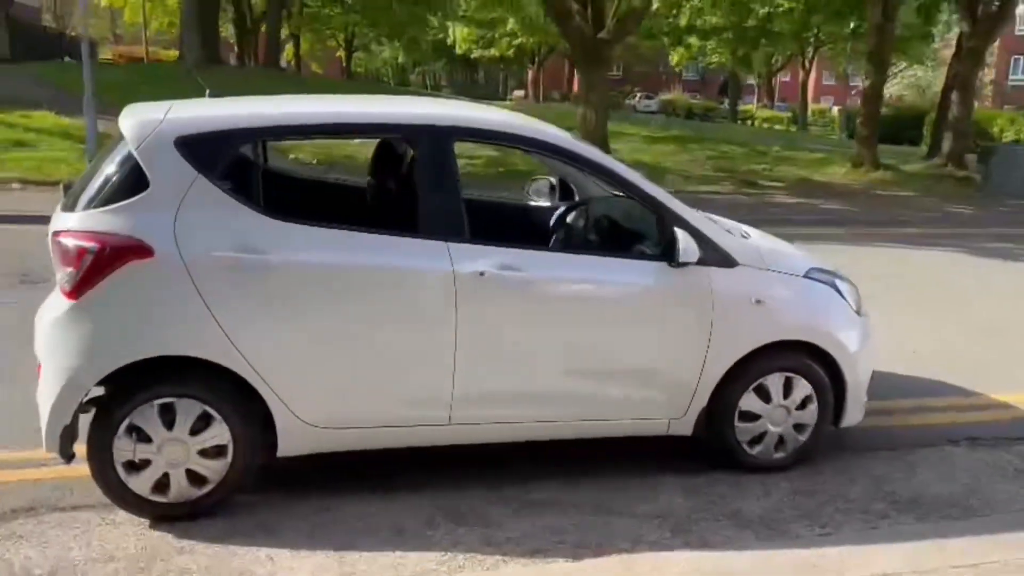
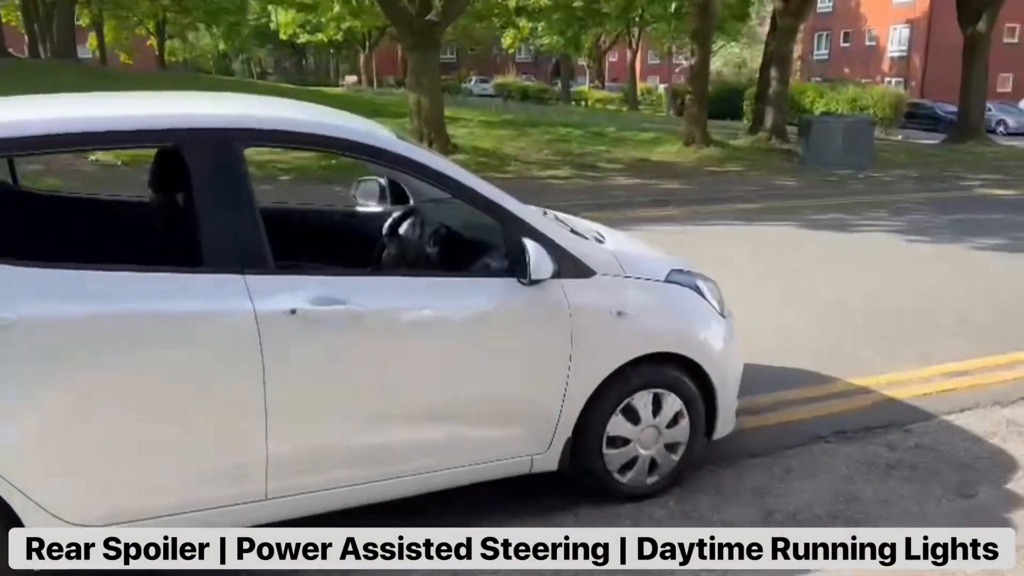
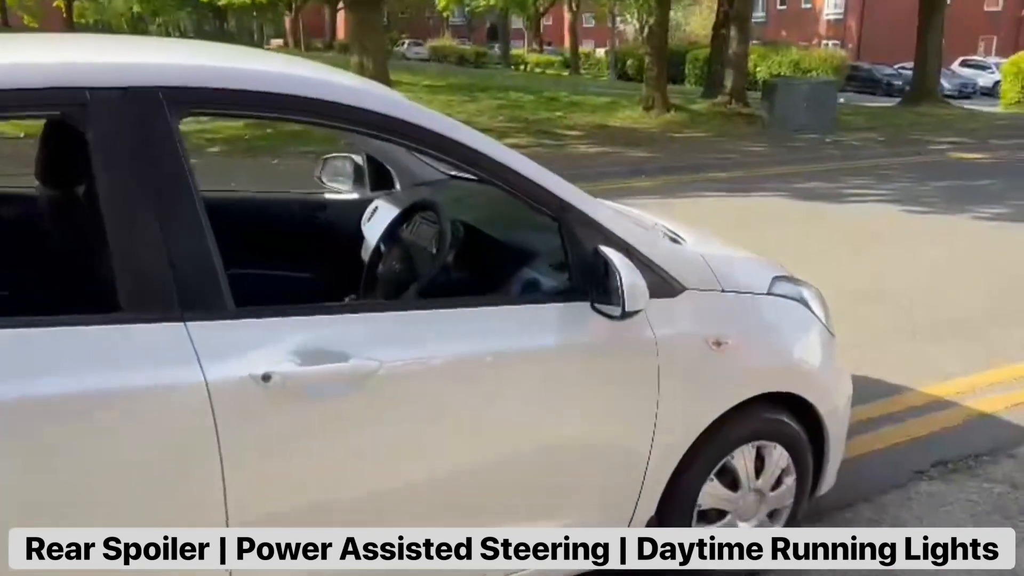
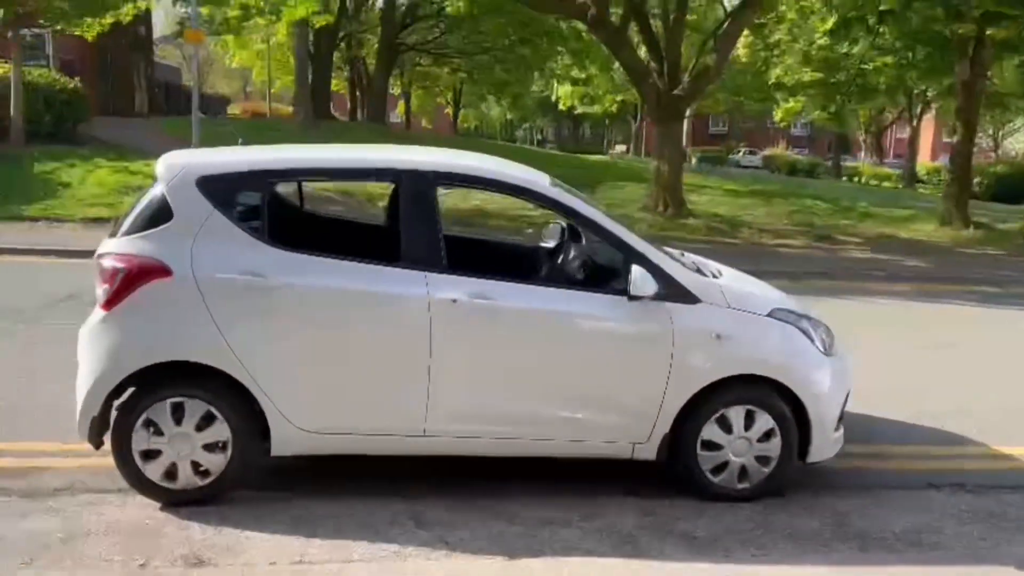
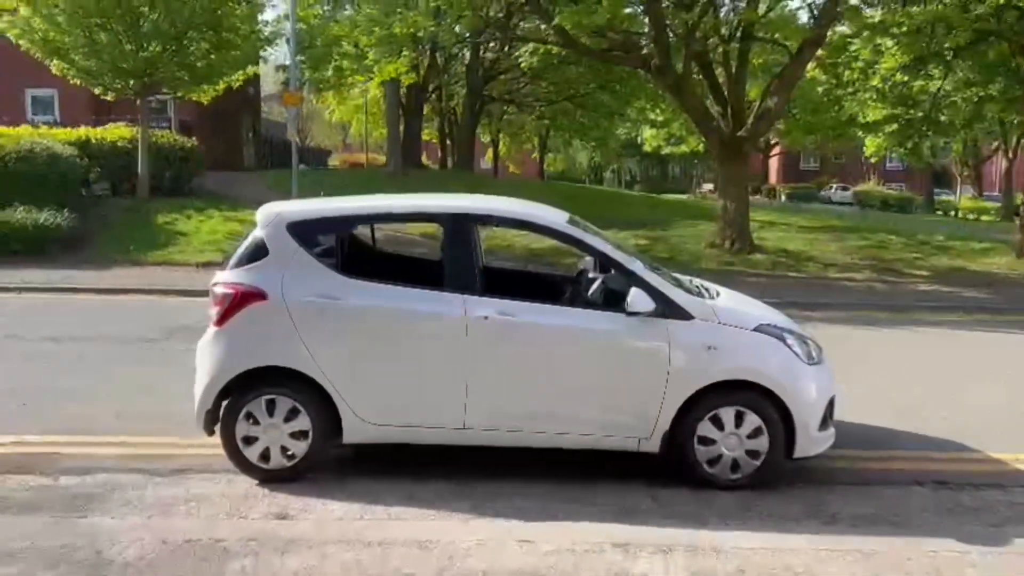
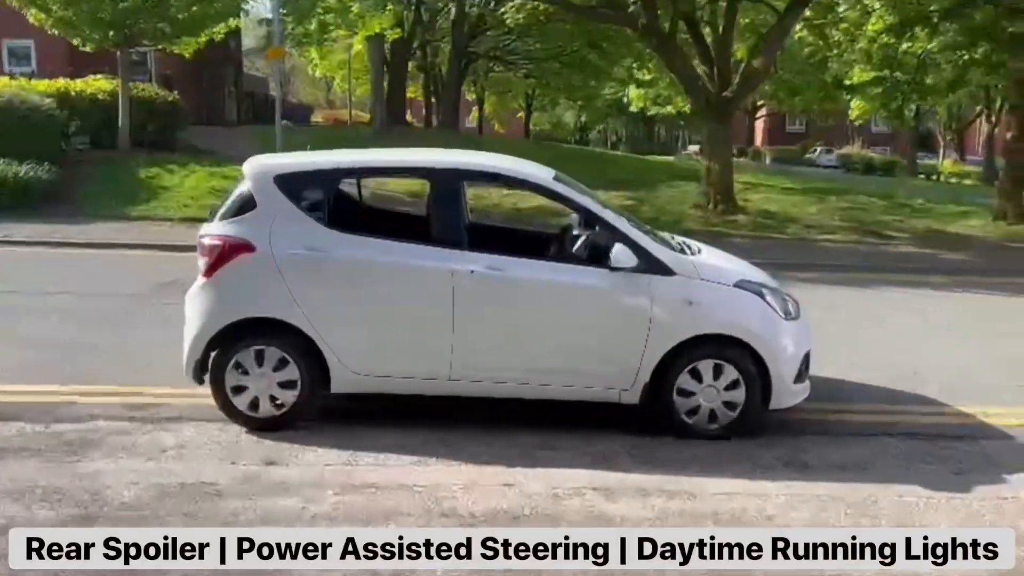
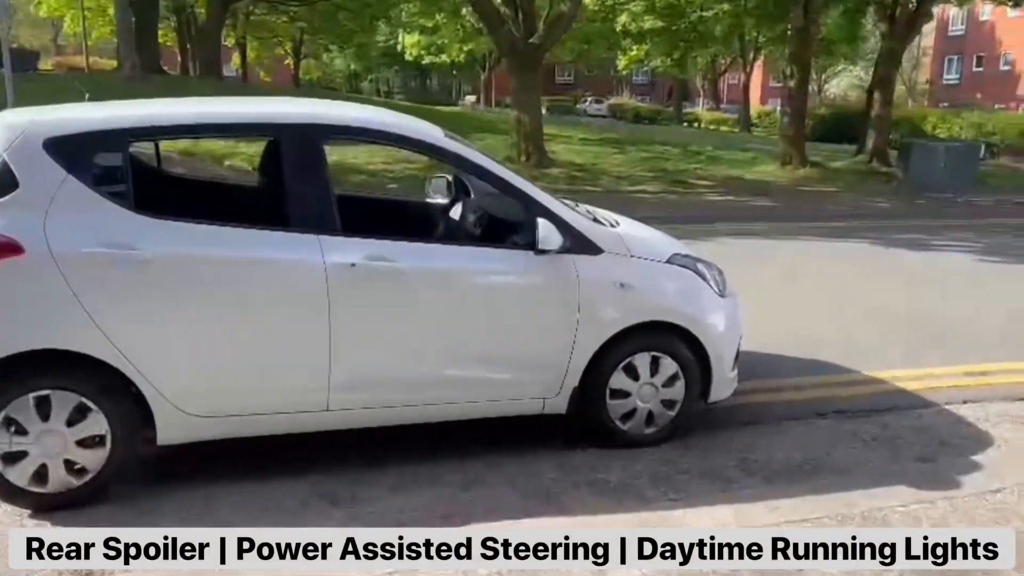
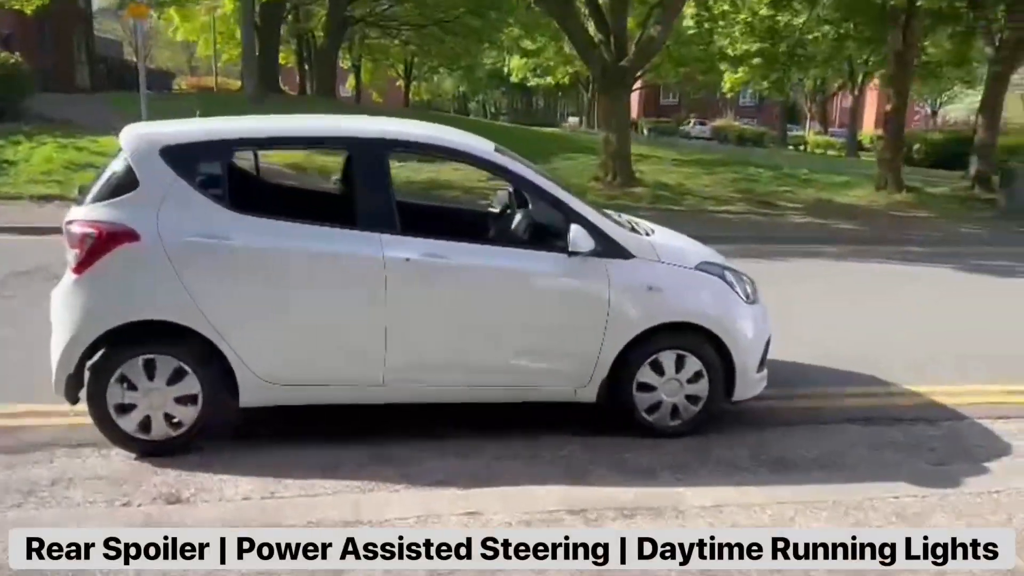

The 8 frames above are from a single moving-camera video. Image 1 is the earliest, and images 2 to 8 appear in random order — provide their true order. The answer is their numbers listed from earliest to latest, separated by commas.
4, 5, 6, 8, 7, 2, 3
